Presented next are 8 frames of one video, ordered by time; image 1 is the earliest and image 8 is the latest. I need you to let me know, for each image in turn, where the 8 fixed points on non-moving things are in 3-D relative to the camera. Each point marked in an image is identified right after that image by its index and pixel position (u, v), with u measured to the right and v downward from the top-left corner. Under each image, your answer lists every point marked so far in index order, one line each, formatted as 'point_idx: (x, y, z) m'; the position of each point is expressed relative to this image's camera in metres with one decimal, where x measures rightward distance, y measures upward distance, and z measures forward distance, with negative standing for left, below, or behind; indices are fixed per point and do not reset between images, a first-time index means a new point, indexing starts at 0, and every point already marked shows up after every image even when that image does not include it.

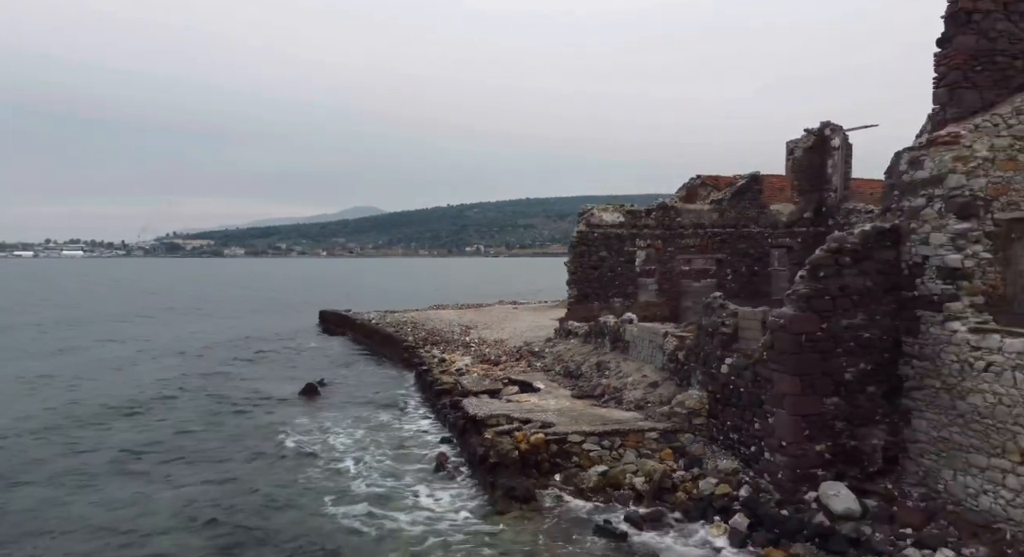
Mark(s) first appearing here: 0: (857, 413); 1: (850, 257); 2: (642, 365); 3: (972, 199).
0: (+3.9, -1.5, +7.8) m
1: (+3.8, +0.3, +7.8) m
2: (+2.2, -1.4, +11.9) m
3: (+4.7, +0.8, +7.0) m
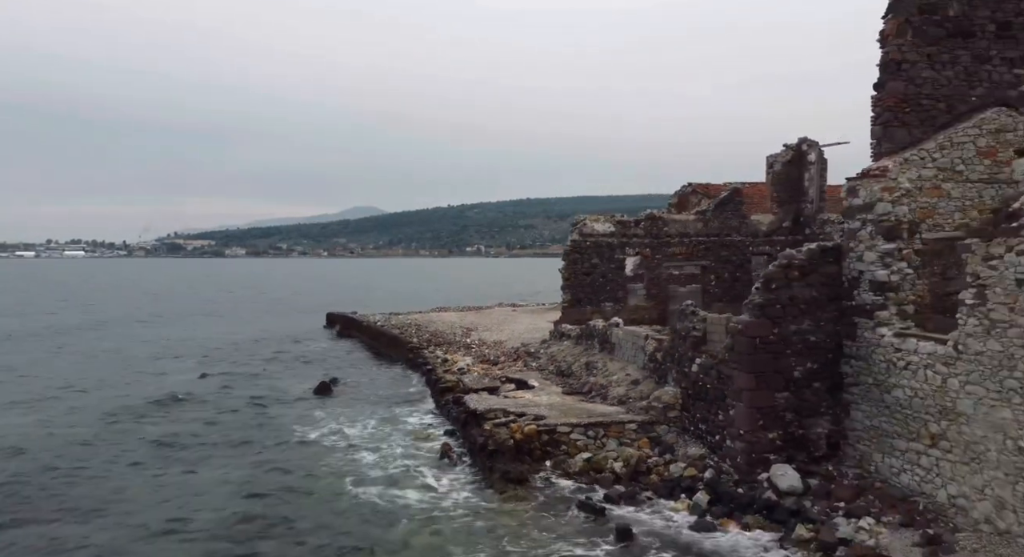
0: (+3.8, -1.7, +9.1) m
1: (+3.8, +0.1, +9.2) m
2: (+2.1, -1.6, +13.2) m
3: (+4.7, +0.7, +8.4) m
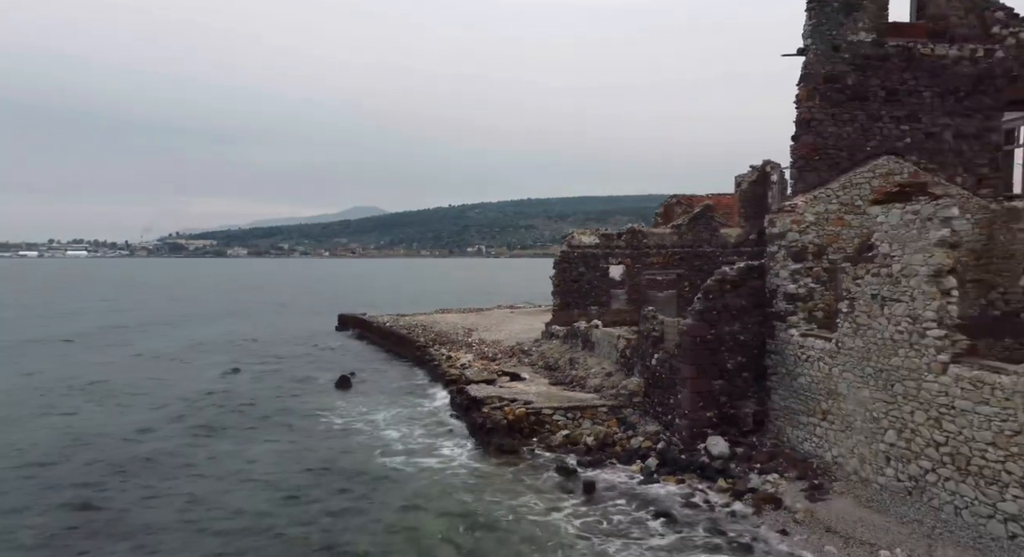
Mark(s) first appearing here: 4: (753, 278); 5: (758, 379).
0: (+3.7, -1.9, +11.6) m
1: (+3.6, -0.1, +11.7) m
2: (+2.0, -1.8, +15.7) m
3: (+4.5, +0.5, +10.9) m
4: (+4.0, 0.0, +11.7) m
5: (+4.1, -1.7, +11.7) m
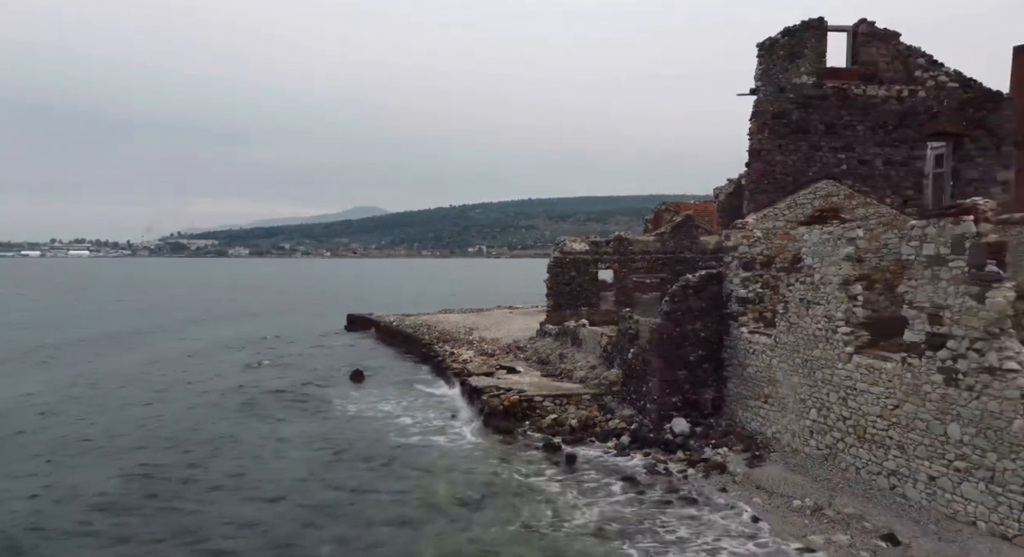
0: (+3.6, -2.0, +13.7) m
1: (+3.5, -0.2, +13.8) m
2: (+1.9, -1.9, +17.8) m
3: (+4.4, +0.4, +13.0) m
4: (+3.9, -0.1, +13.8) m
5: (+4.0, -1.8, +13.8) m
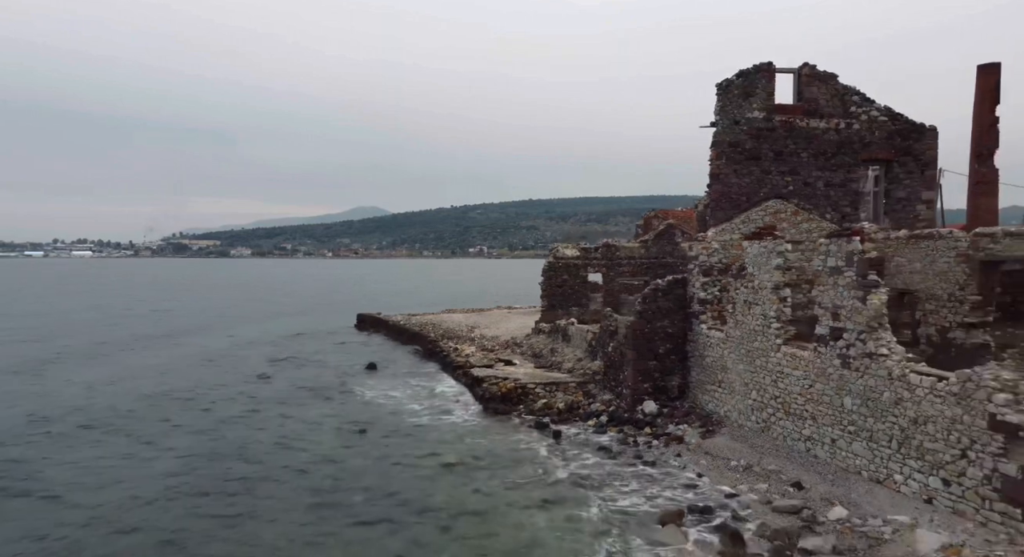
0: (+3.5, -2.1, +16.2) m
1: (+3.4, -0.3, +16.2) m
2: (+1.8, -2.0, +20.3) m
3: (+4.3, +0.3, +15.4) m
4: (+3.8, -0.2, +16.3) m
5: (+3.9, -1.9, +16.2) m
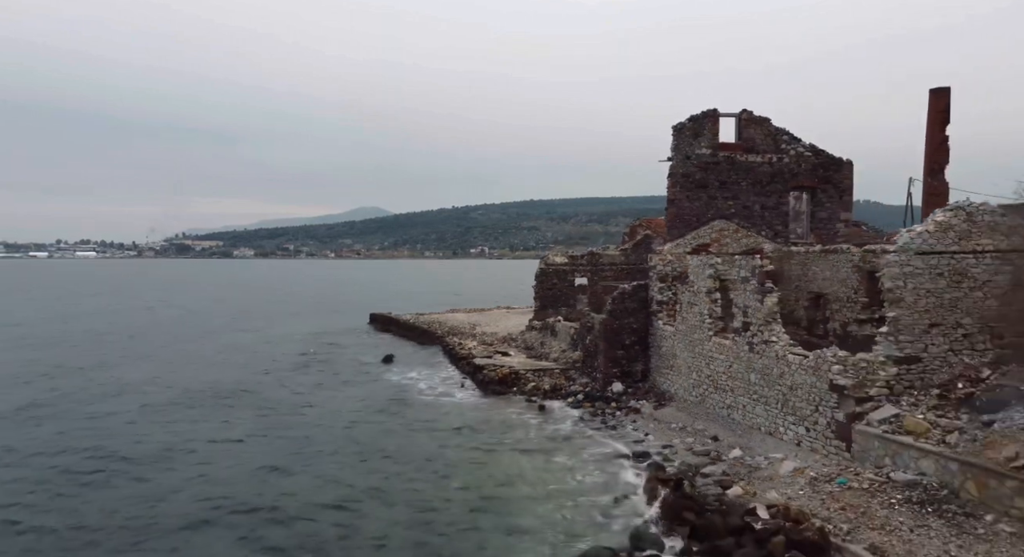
0: (+3.4, -2.2, +20.1) m
1: (+3.3, -0.5, +20.1) m
2: (+1.7, -2.1, +24.1) m
3: (+4.2, +0.1, +19.3) m
4: (+3.7, -0.4, +20.1) m
5: (+3.8, -2.0, +20.1) m
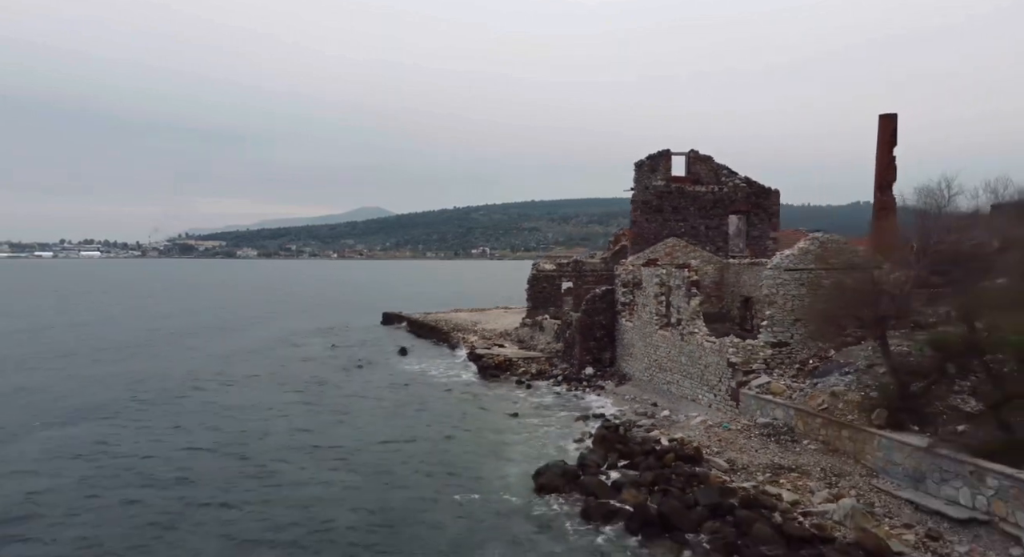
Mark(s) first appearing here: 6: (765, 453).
0: (+3.2, -2.4, +25.1) m
1: (+3.1, -0.7, +25.2) m
2: (+1.5, -2.4, +29.2) m
3: (+4.0, -0.1, +24.4) m
4: (+3.5, -0.6, +25.2) m
5: (+3.5, -2.3, +25.1) m
6: (+5.0, -3.4, +13.9) m
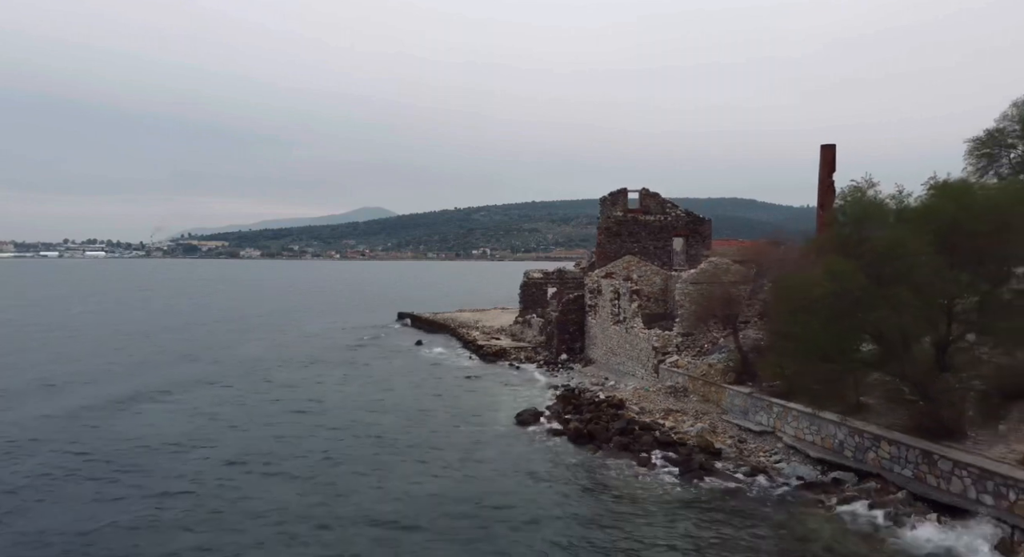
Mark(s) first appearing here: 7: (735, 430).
0: (+2.8, -2.8, +32.8) m
1: (+2.8, -1.0, +32.8) m
2: (+1.2, -2.7, +36.8) m
3: (+3.7, -0.5, +32.0) m
4: (+3.2, -0.9, +32.8) m
5: (+3.2, -2.6, +32.8) m
6: (+4.7, -3.8, +21.5) m
7: (+5.9, -4.0, +18.7) m
